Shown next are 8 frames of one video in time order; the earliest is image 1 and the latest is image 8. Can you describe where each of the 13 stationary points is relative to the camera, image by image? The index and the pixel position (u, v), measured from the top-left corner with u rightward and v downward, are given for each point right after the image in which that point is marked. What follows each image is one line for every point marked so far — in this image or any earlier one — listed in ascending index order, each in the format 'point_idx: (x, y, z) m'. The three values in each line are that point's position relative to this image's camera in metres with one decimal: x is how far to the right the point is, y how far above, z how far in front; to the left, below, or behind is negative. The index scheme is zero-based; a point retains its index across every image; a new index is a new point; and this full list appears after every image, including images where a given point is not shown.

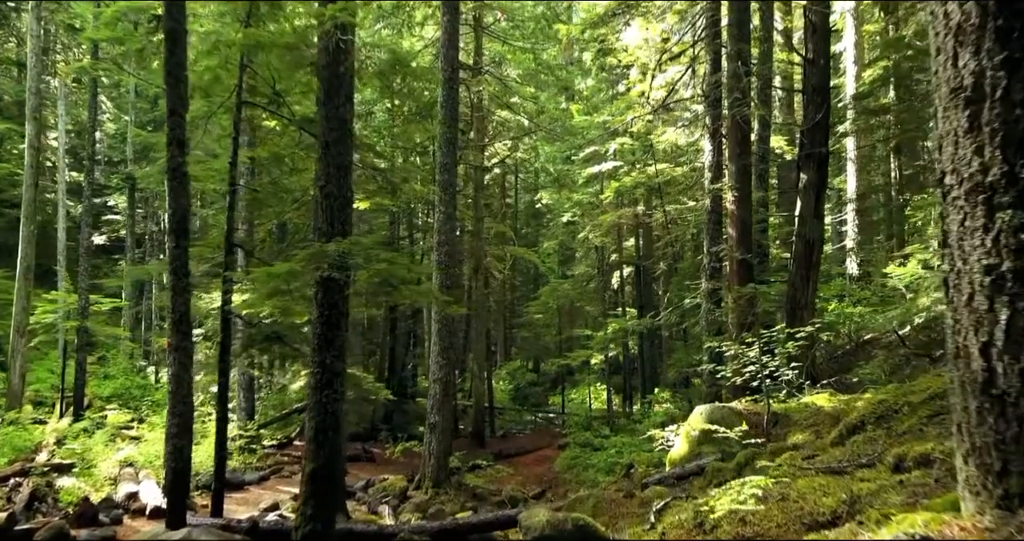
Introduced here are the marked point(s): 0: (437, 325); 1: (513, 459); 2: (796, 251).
0: (-1.4, -1.1, +14.0) m
1: (0.0, -4.8, +18.7) m
2: (+4.6, +0.3, +11.8) m
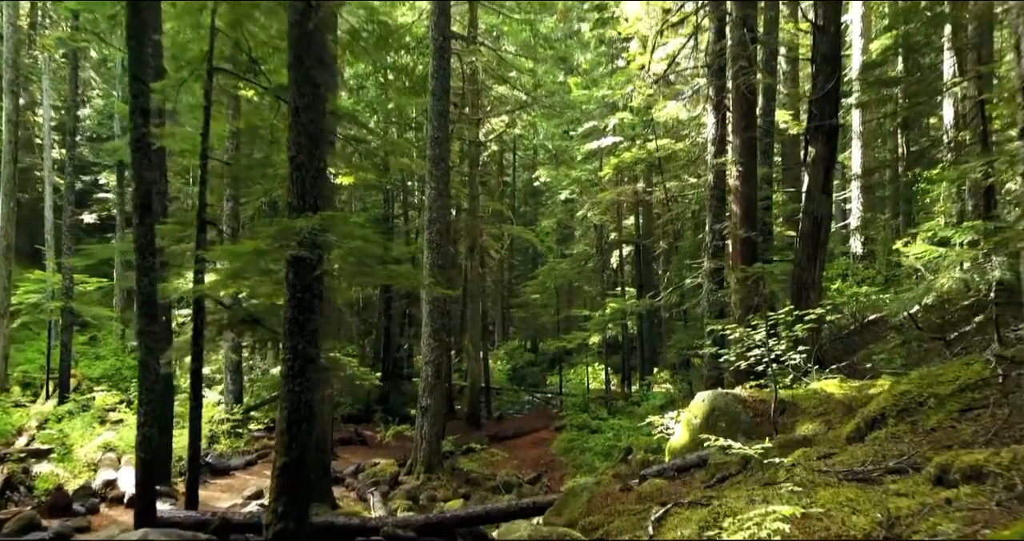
0: (-1.5, -0.7, +13.5) m
1: (-0.1, -4.3, +18.4) m
2: (+4.5, +0.6, +11.3) m
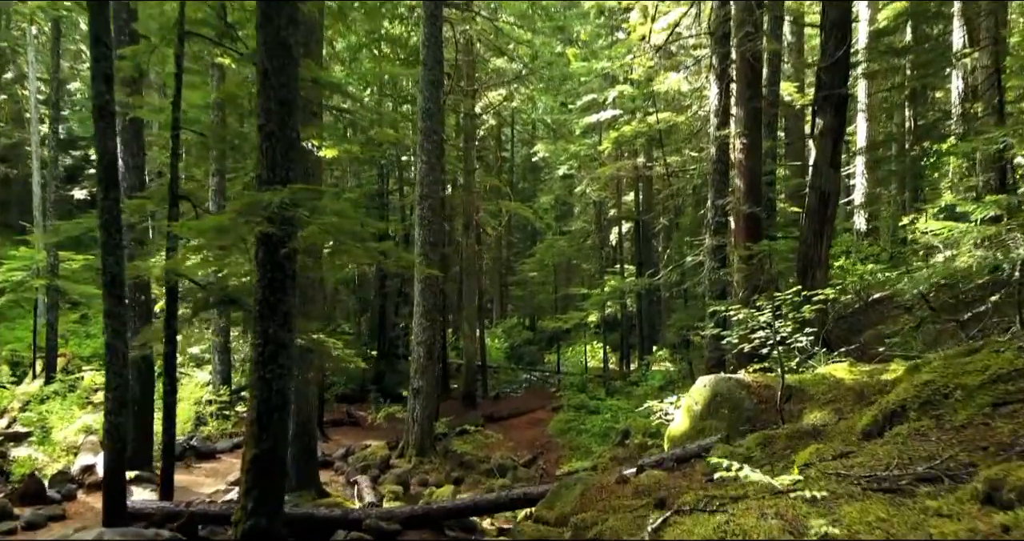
0: (-1.6, -0.3, +13.0) m
1: (-0.2, -3.7, +18.0) m
2: (+4.4, +1.0, +10.8) m
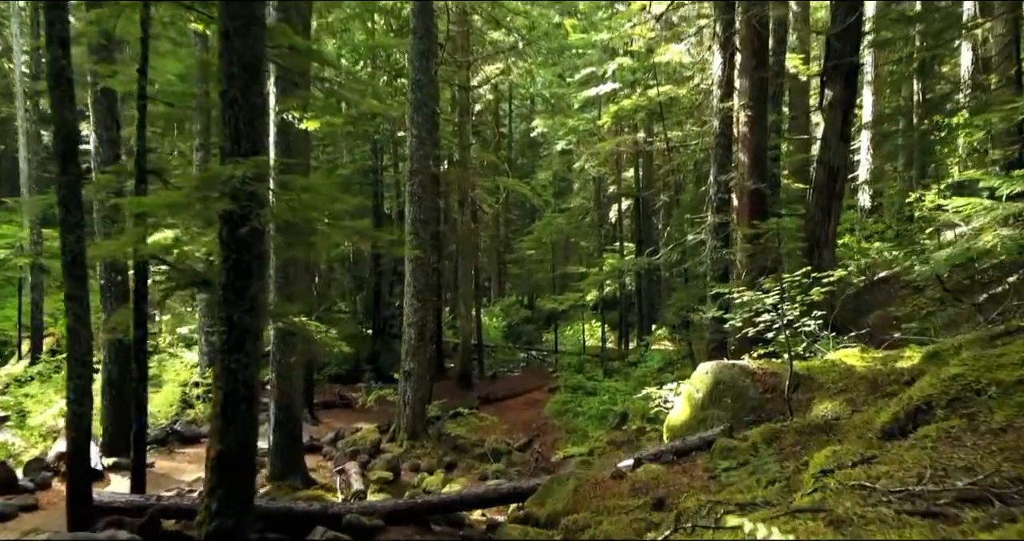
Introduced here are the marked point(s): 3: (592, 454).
0: (-1.7, +0.1, +12.6) m
1: (-0.3, -3.2, +17.7) m
2: (+4.3, +1.3, +10.3) m
3: (+1.3, -2.9, +11.7) m
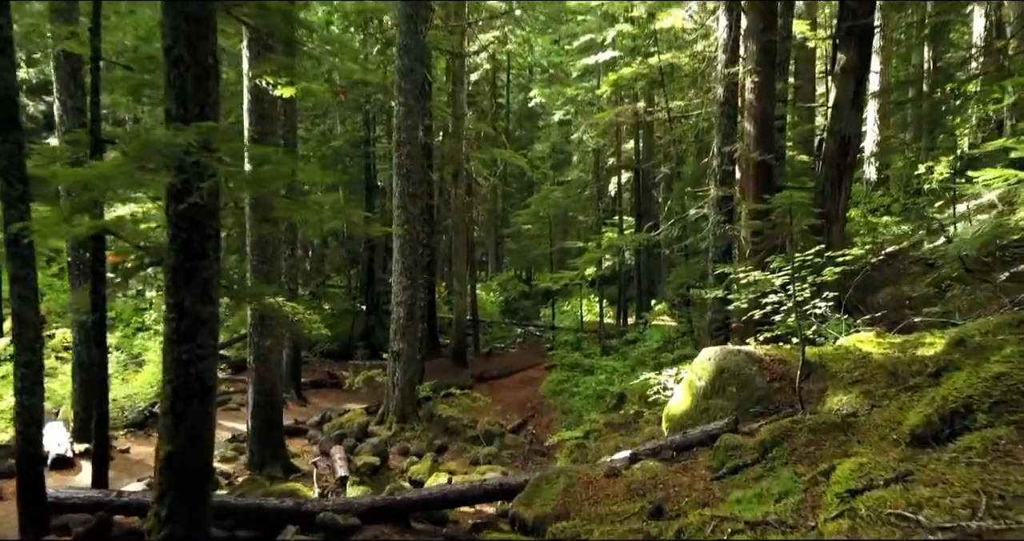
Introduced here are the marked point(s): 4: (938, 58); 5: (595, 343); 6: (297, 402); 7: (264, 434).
0: (-1.8, +0.5, +12.0) m
1: (-0.4, -2.6, +17.2) m
2: (+4.2, +1.6, +9.7) m
3: (+1.2, -2.6, +11.3) m
4: (+10.3, +5.1, +17.8) m
5: (+2.2, -1.9, +19.6) m
6: (-4.0, -2.4, +13.6) m
7: (-3.1, -2.0, +9.2) m
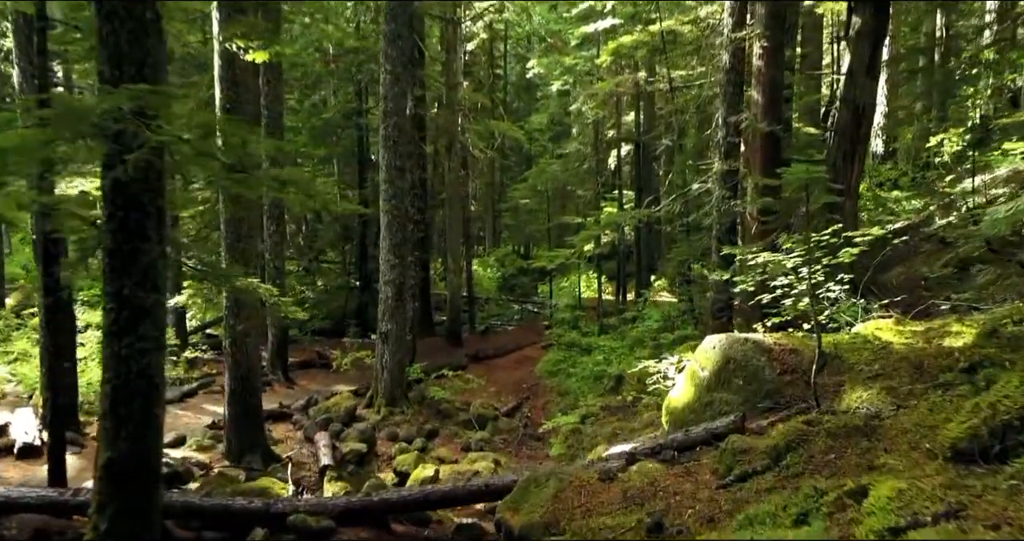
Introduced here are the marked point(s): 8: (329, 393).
0: (-1.9, +0.8, +11.4) m
1: (-0.5, -2.1, +16.8) m
2: (+4.1, +1.9, +9.1) m
3: (+1.1, -2.3, +10.8) m
4: (+10.2, +5.7, +17.1) m
5: (+2.1, -1.3, +19.1) m
6: (-4.1, -2.0, +13.2) m
7: (-3.2, -1.8, +8.7) m
8: (-3.1, -2.1, +12.5) m
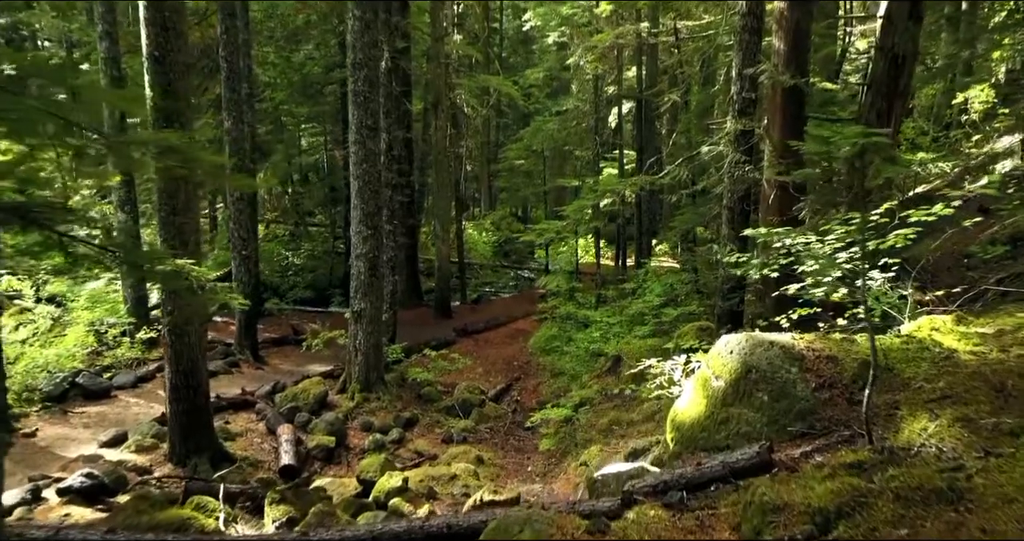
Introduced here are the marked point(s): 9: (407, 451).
0: (-2.1, +1.2, +10.2) m
1: (-0.7, -1.4, +15.7) m
2: (+3.9, +2.1, +7.8) m
3: (+0.9, -1.9, +9.8) m
4: (+10.0, +6.4, +15.6) m
5: (+1.9, -0.5, +18.0) m
6: (-4.3, -1.5, +12.1) m
7: (-3.4, -1.6, +7.6) m
8: (-3.3, -1.6, +11.5) m
9: (-1.3, -2.2, +9.0) m
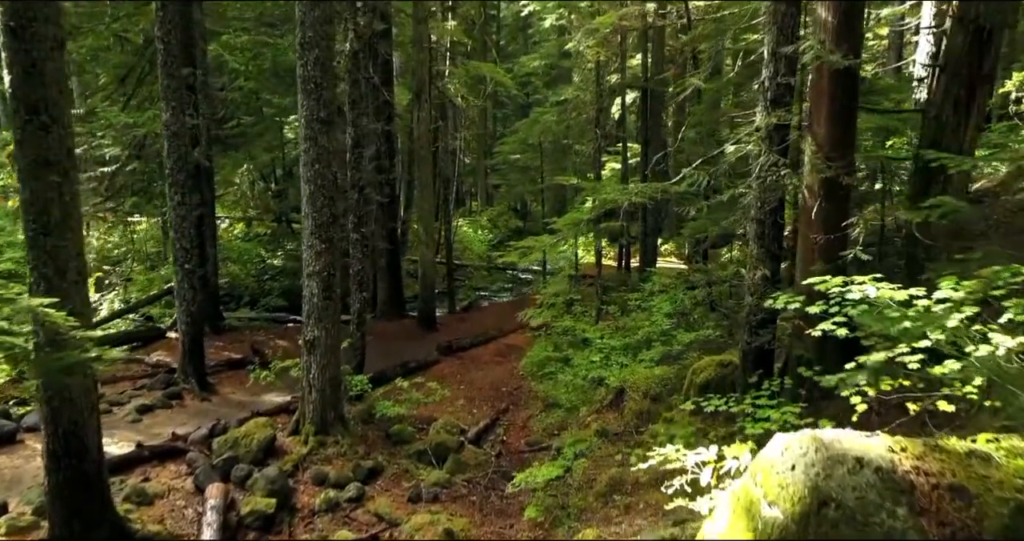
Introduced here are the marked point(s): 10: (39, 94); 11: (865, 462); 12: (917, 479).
0: (-2.3, +1.0, +8.6) m
1: (-0.9, -1.6, +14.1) m
2: (+3.7, +1.8, +6.1) m
3: (+0.7, -2.2, +8.1) m
4: (+9.9, +6.2, +13.8) m
5: (+1.8, -0.7, +16.3) m
6: (-4.5, -1.8, +10.5) m
7: (-3.6, -1.8, +6.0) m
8: (-3.5, -1.9, +9.8) m
9: (-1.5, -2.5, +7.4) m
10: (-3.5, +1.3, +5.5) m
11: (+1.5, -0.8, +3.2) m
12: (+1.7, -0.8, +3.1) m
